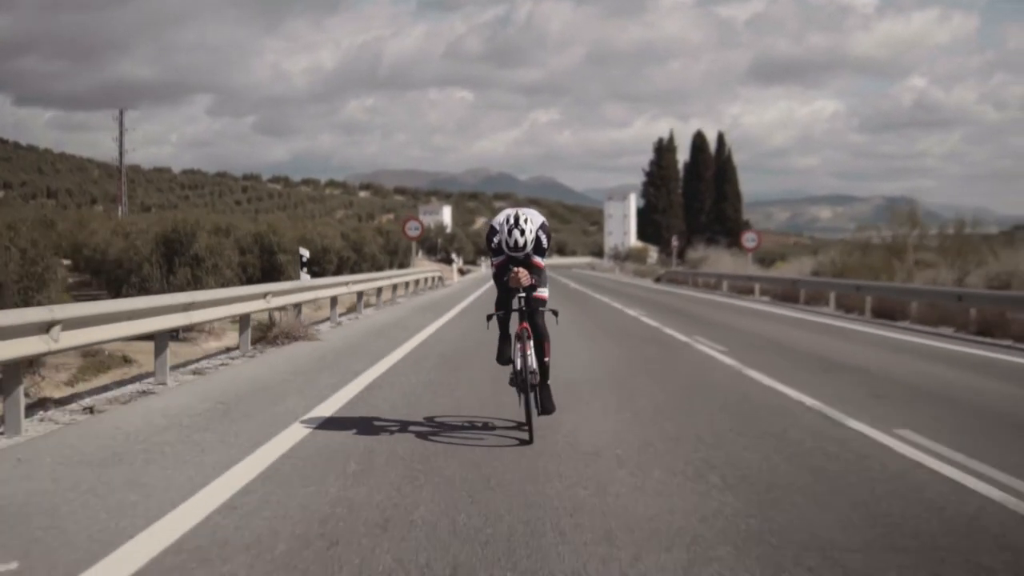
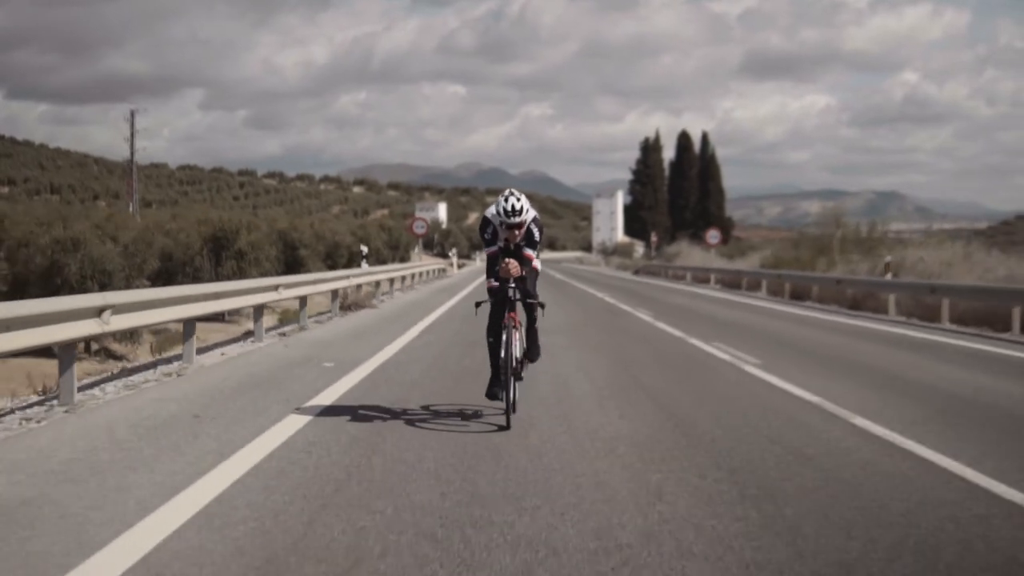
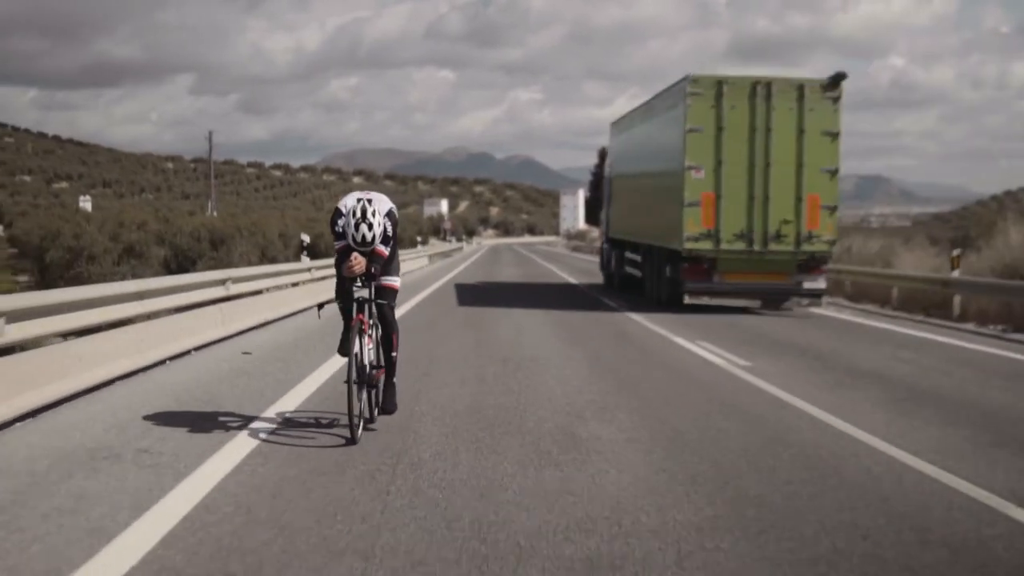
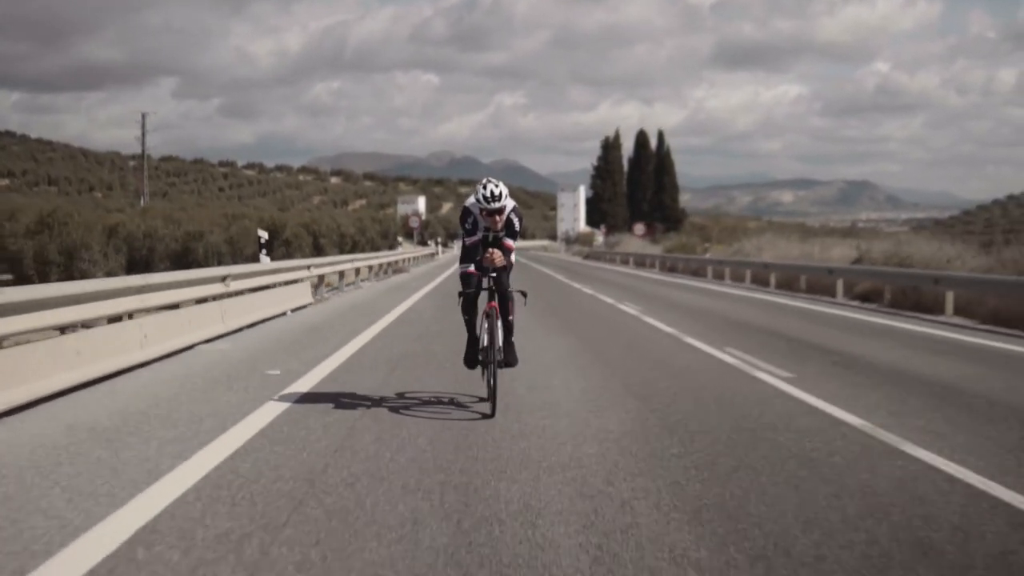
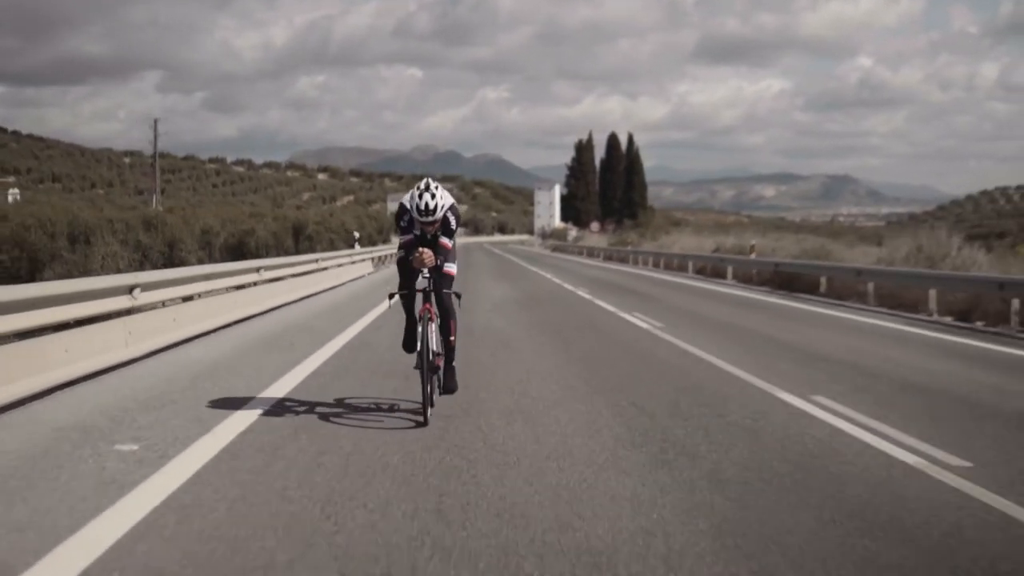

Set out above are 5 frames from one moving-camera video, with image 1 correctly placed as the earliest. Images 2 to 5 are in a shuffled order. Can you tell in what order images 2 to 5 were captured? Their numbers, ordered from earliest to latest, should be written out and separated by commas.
2, 4, 5, 3
